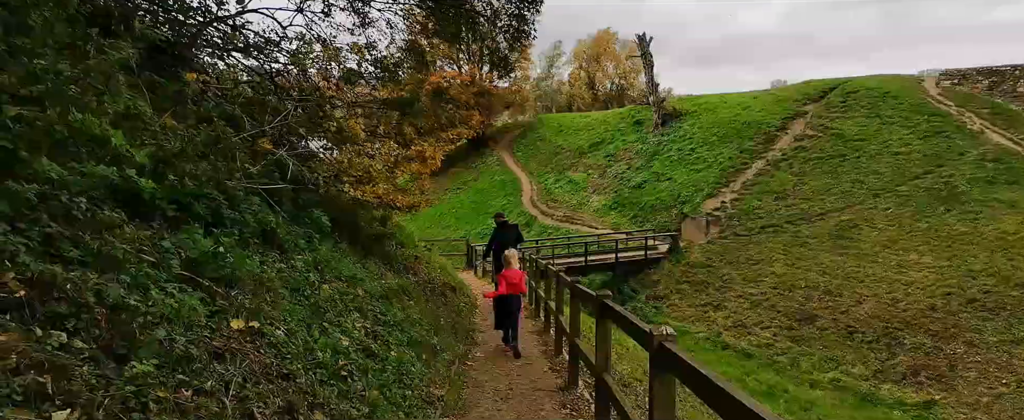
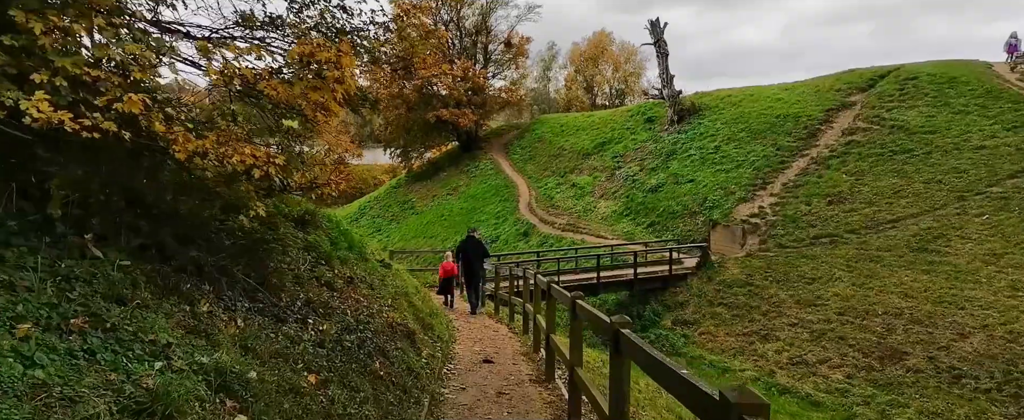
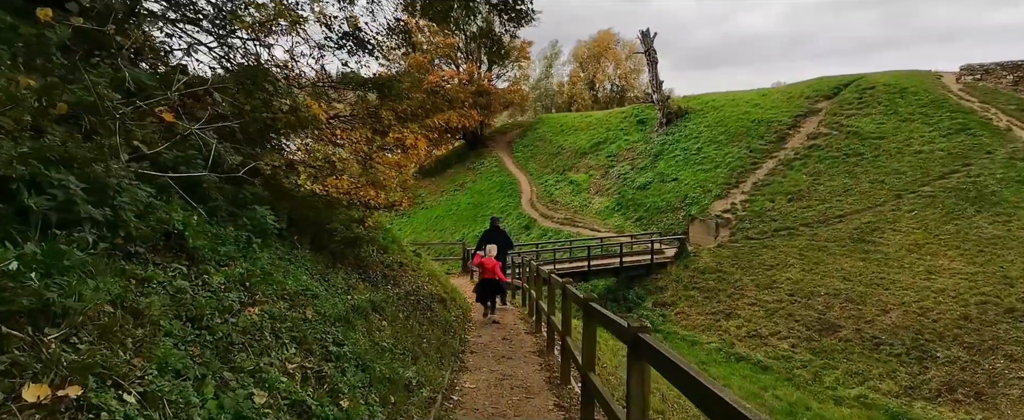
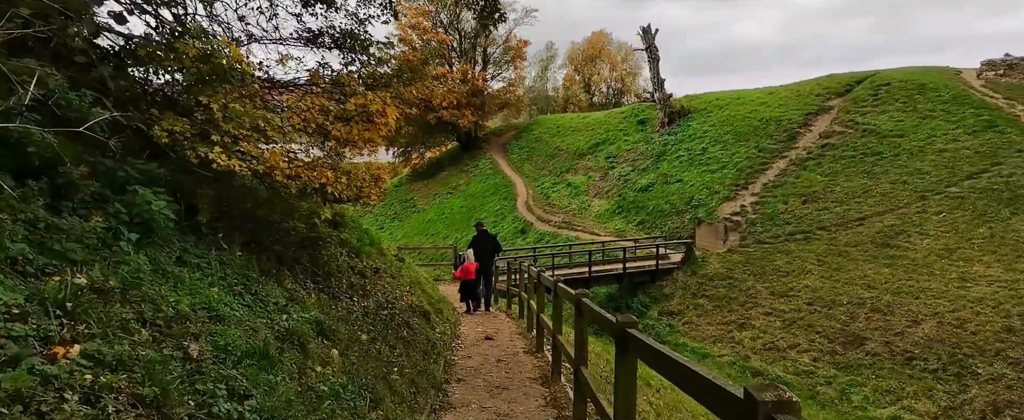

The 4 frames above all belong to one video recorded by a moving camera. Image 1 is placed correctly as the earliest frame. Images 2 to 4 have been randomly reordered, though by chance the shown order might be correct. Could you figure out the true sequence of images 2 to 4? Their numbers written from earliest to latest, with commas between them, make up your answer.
3, 4, 2
